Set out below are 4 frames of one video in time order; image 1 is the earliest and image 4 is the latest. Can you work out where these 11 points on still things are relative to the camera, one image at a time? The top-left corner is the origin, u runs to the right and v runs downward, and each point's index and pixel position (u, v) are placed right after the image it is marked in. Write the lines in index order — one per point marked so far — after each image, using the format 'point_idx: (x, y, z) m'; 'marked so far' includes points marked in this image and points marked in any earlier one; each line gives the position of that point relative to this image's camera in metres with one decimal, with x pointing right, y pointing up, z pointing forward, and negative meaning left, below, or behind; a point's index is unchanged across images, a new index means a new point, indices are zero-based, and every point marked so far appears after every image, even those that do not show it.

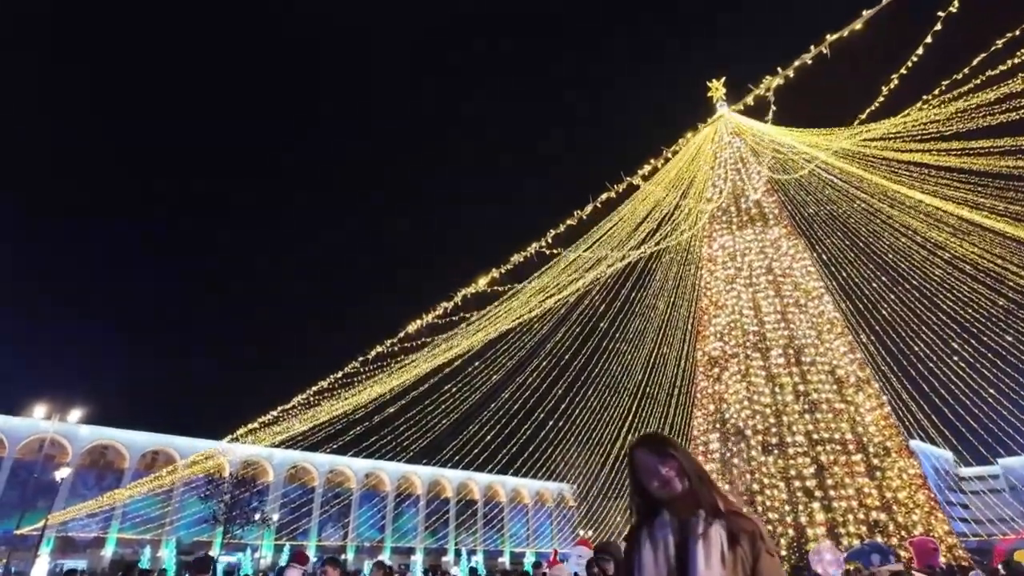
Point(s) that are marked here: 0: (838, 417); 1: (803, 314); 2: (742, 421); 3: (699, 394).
0: (+3.9, -1.6, +8.1) m
1: (+3.9, -0.3, +8.9) m
2: (+2.9, -1.7, +8.3) m
3: (+2.5, -1.4, +9.0) m
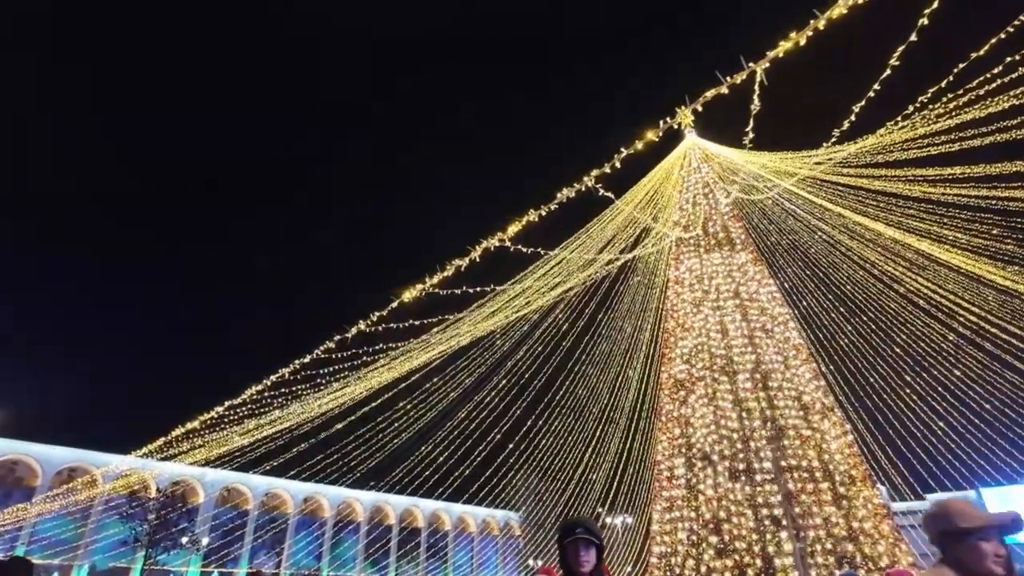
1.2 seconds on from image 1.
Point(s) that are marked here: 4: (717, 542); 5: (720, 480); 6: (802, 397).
0: (+3.5, -1.8, +7.9) m
1: (+3.4, -0.7, +8.8) m
2: (+2.4, -1.9, +8.1) m
3: (+2.0, -1.7, +8.7) m
4: (+2.3, -2.9, +7.7) m
5: (+2.5, -2.3, +7.9) m
6: (+3.6, -1.3, +8.2) m
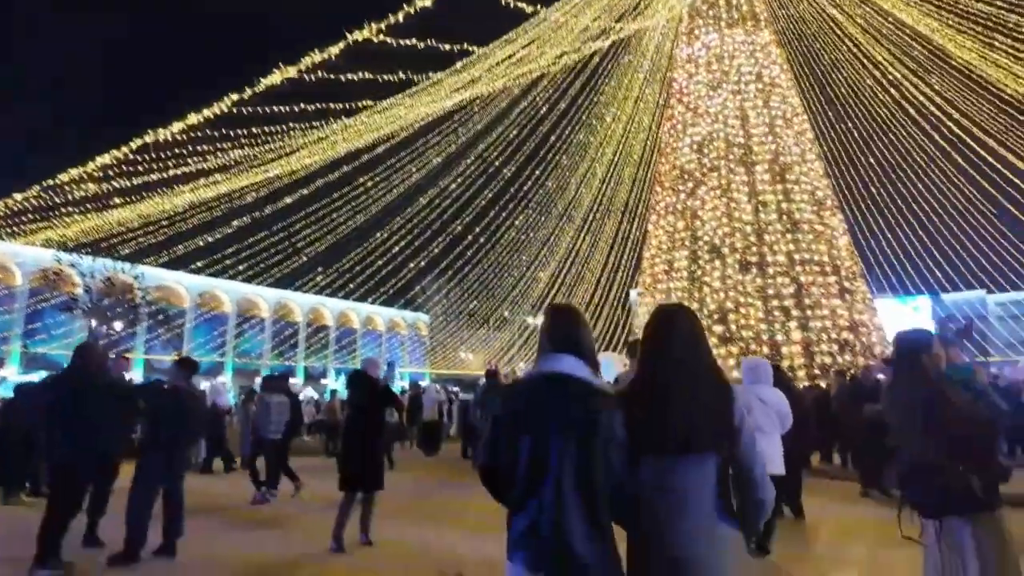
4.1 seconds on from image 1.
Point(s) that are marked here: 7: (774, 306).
0: (+3.5, +0.5, +7.5) m
1: (+3.4, +1.9, +8.0) m
2: (+2.4, +0.6, +7.5) m
3: (+1.9, +1.0, +8.0) m
4: (+2.3, -0.5, +7.4) m
5: (+2.5, +0.2, +7.5) m
6: (+3.6, +1.1, +7.7) m
7: (+2.9, -0.2, +7.4) m
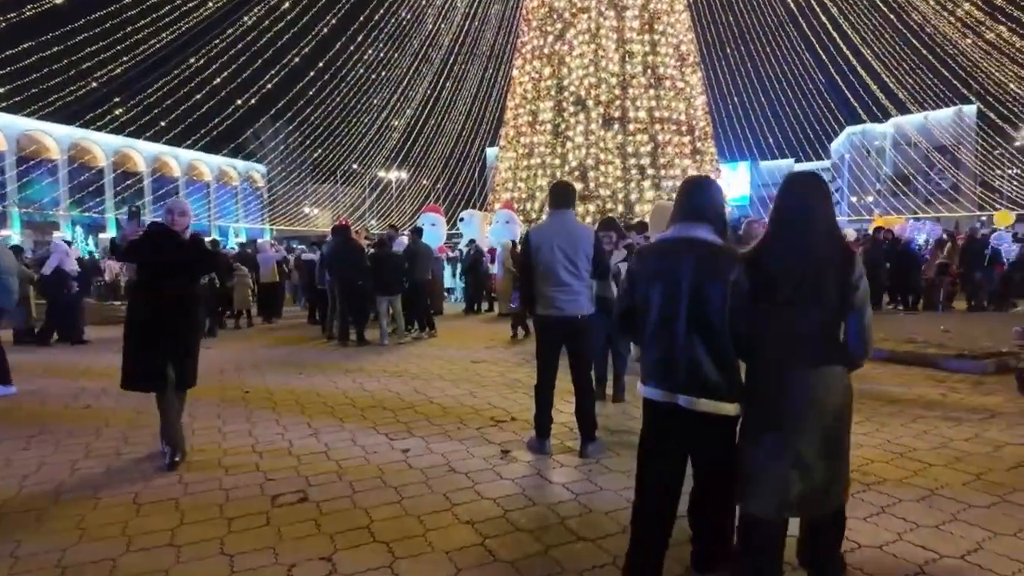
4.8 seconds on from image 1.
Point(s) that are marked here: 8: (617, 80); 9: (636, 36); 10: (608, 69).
0: (+1.8, +1.7, +6.2) m
1: (+1.9, +3.1, +6.7) m
2: (+0.7, +1.8, +6.4) m
3: (+0.4, +2.3, +7.0) m
4: (+0.6, +0.8, +6.4) m
5: (+0.8, +1.4, +6.4) m
6: (+2.0, +2.2, +6.4) m
7: (+1.1, +1.0, +6.2) m
8: (+1.1, +1.9, +6.4) m
9: (+1.4, +2.4, +6.5) m
10: (+1.1, +2.0, +6.4) m
